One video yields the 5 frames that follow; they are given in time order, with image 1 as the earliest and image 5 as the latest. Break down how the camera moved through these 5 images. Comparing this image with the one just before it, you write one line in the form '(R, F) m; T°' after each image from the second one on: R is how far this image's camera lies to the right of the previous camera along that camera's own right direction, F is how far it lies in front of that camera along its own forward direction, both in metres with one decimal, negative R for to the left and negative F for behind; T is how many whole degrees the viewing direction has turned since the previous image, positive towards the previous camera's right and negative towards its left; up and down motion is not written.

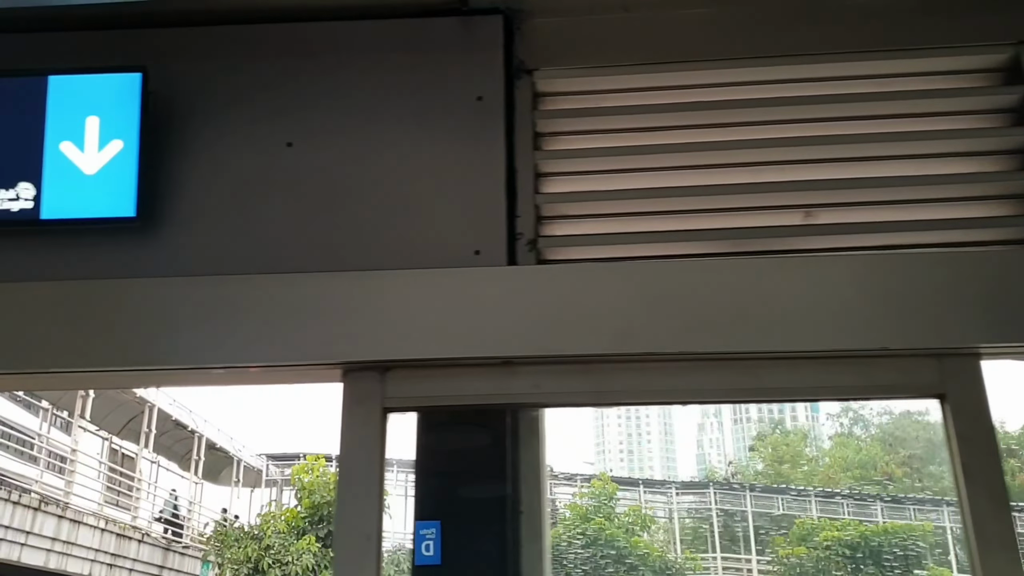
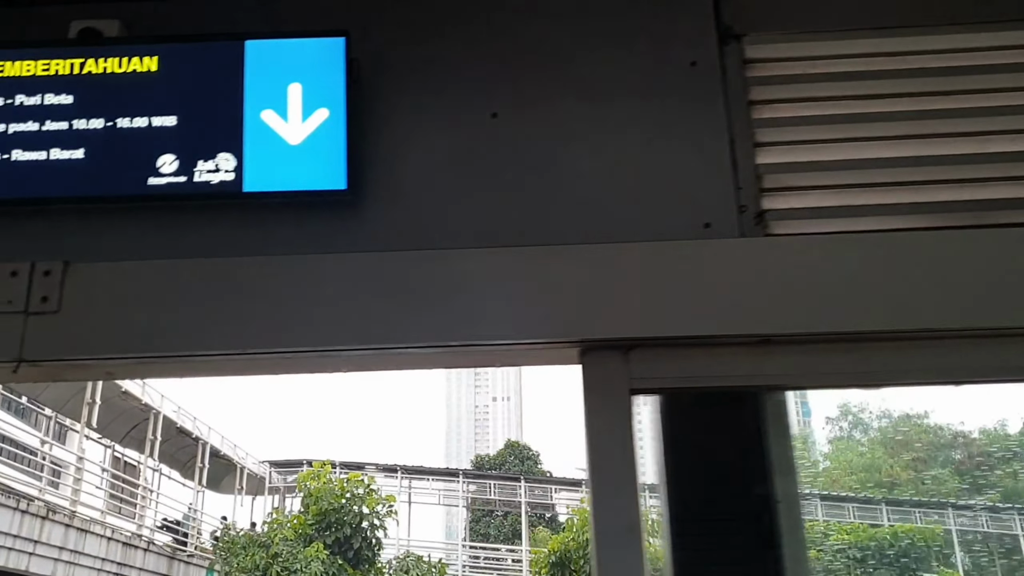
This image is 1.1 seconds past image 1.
(-0.7, +0.2) m; 0°
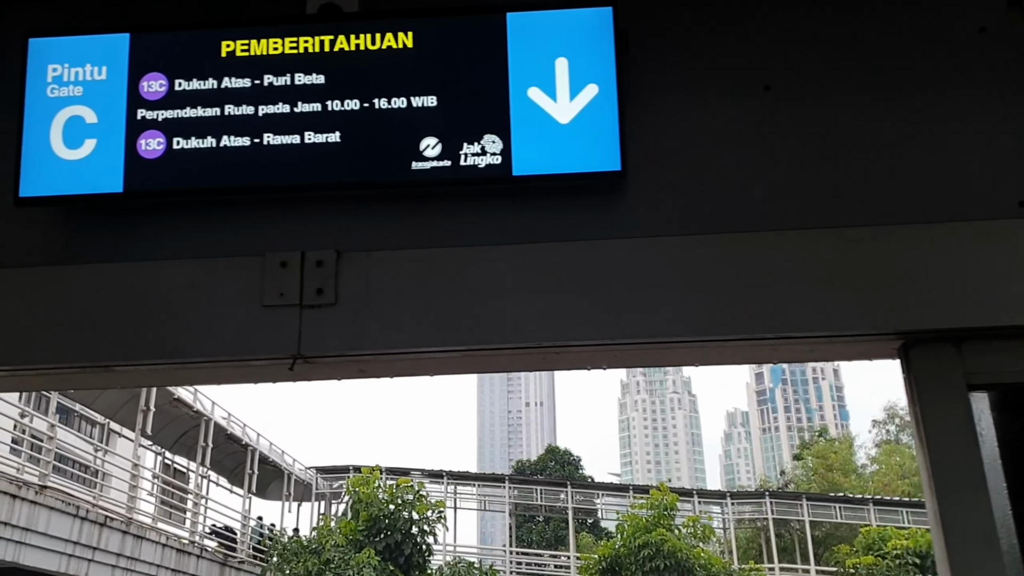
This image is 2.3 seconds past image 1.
(-0.7, +0.2) m; -2°
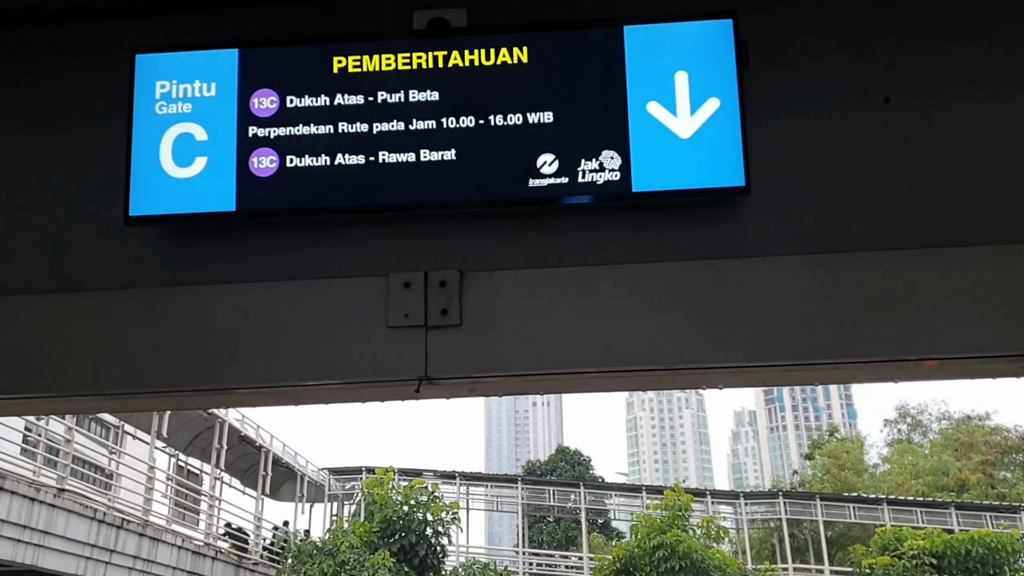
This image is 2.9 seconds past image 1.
(-0.3, 0.0) m; 0°
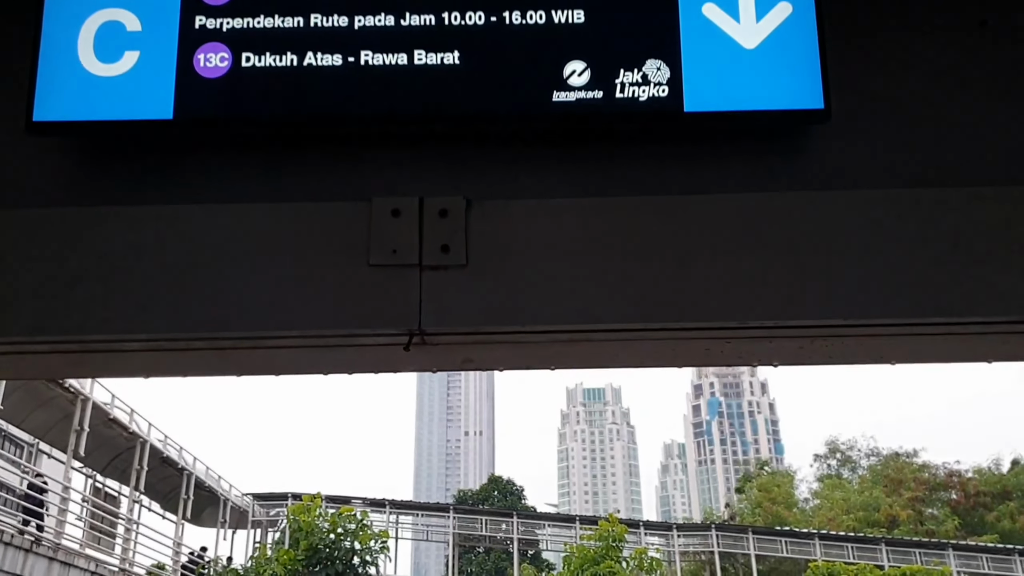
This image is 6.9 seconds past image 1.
(-0.2, +0.5) m; +4°
